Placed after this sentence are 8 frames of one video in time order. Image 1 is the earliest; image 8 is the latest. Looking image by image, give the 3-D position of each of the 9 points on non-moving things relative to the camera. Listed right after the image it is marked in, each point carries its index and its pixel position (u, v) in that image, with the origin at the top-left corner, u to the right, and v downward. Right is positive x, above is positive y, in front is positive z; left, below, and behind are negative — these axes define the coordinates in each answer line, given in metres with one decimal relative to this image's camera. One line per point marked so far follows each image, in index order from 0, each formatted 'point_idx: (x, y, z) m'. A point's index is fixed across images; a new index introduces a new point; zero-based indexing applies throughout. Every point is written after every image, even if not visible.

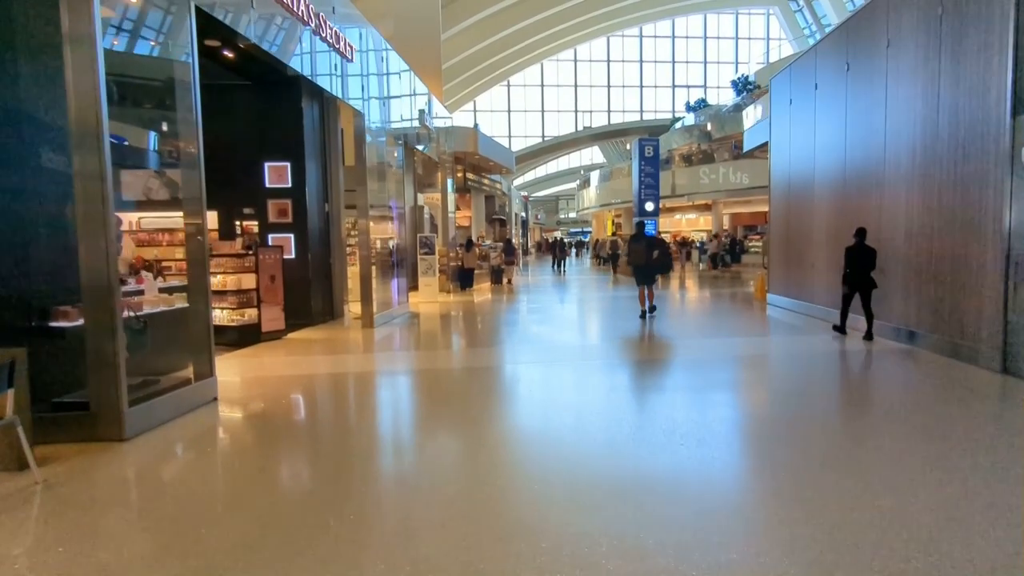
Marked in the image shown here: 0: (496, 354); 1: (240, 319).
0: (-0.1, -0.9, +9.5) m
1: (-3.7, -0.4, +8.3) m
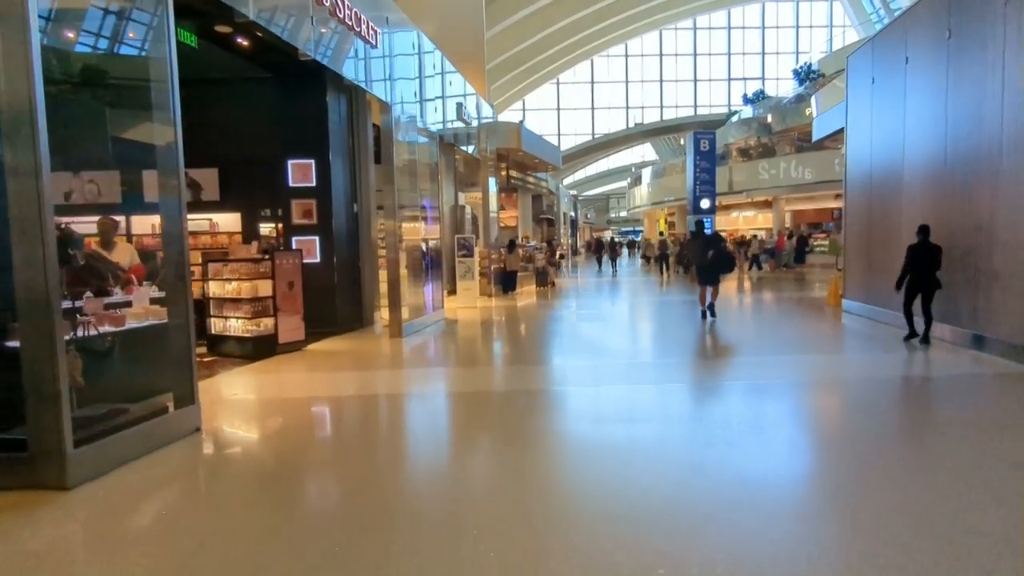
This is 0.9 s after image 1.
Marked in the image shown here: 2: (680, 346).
0: (+0.4, -1.0, +8.6) m
1: (-3.2, -0.5, +7.7) m
2: (+2.7, -0.9, +9.8) m
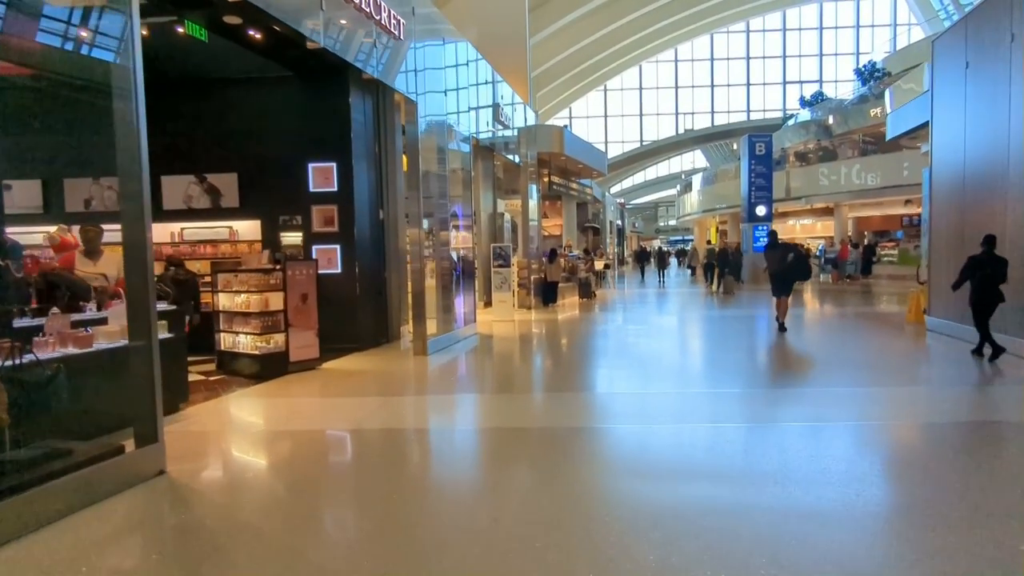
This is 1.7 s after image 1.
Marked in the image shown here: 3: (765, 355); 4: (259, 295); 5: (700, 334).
0: (+0.9, -1.2, +7.7) m
1: (-2.8, -0.7, +7.1) m
2: (+3.2, -1.1, +8.7) m
3: (+4.0, -1.1, +9.8) m
4: (-2.9, -0.1, +7.1) m
5: (+3.8, -0.8, +12.3) m
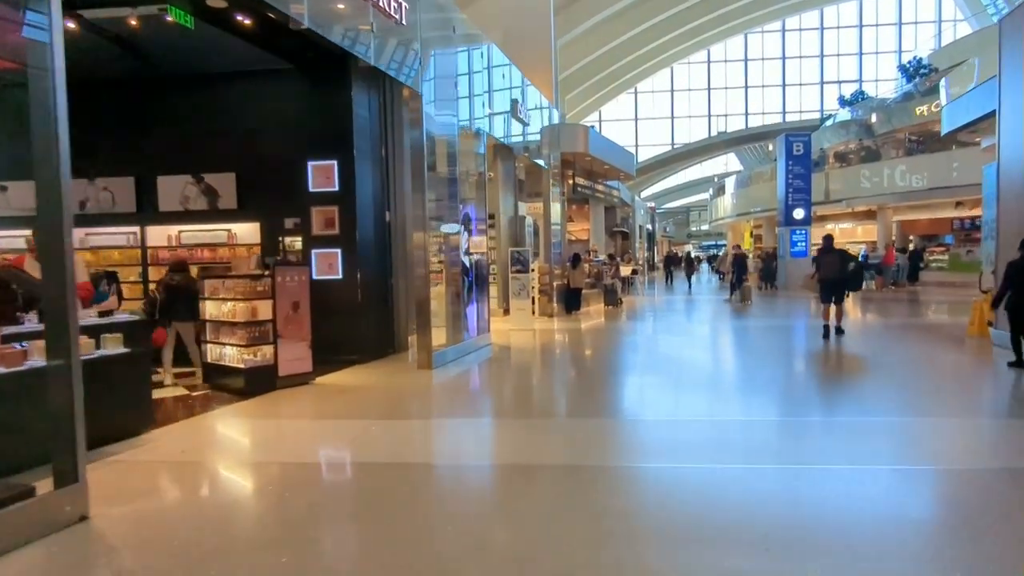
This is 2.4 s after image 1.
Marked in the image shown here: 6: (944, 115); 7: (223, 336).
0: (+1.0, -1.3, +6.9) m
1: (-2.7, -0.7, +6.5) m
2: (+3.4, -1.2, +7.9) m
3: (+4.3, -1.2, +8.9) m
4: (-2.8, -0.2, +6.5) m
5: (+4.1, -1.0, +11.4) m
6: (+8.9, +3.5, +12.8) m
7: (-3.1, -0.5, +6.7) m
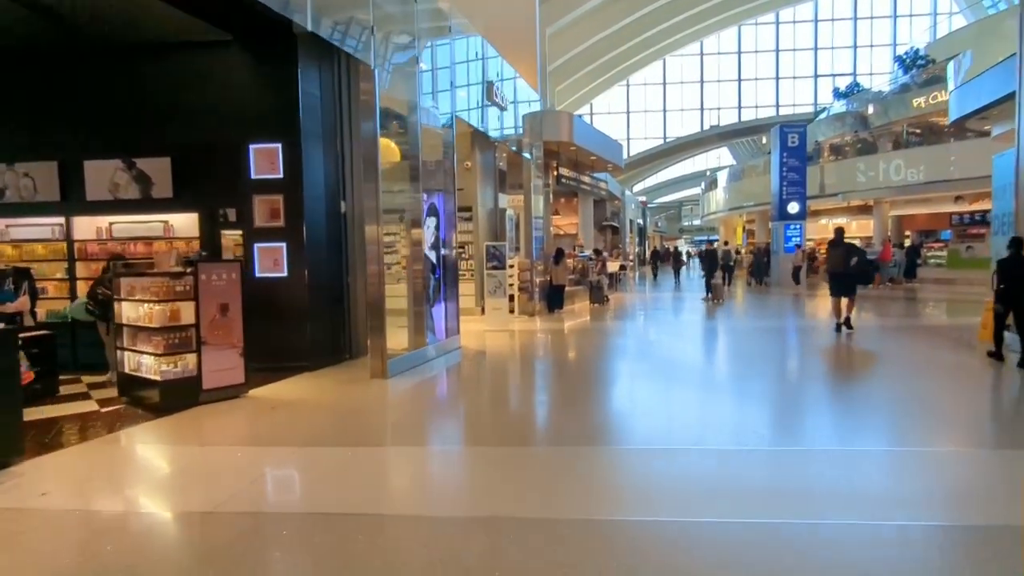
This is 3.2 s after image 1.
0: (+0.6, -1.3, +6.1) m
1: (-3.1, -0.7, +5.6) m
2: (+3.0, -1.2, +7.1) m
3: (+3.9, -1.2, +8.1) m
4: (-3.2, -0.2, +5.6) m
5: (+3.7, -1.0, +10.6) m
6: (+8.5, +3.6, +12.0) m
7: (-3.5, -0.5, +5.8) m
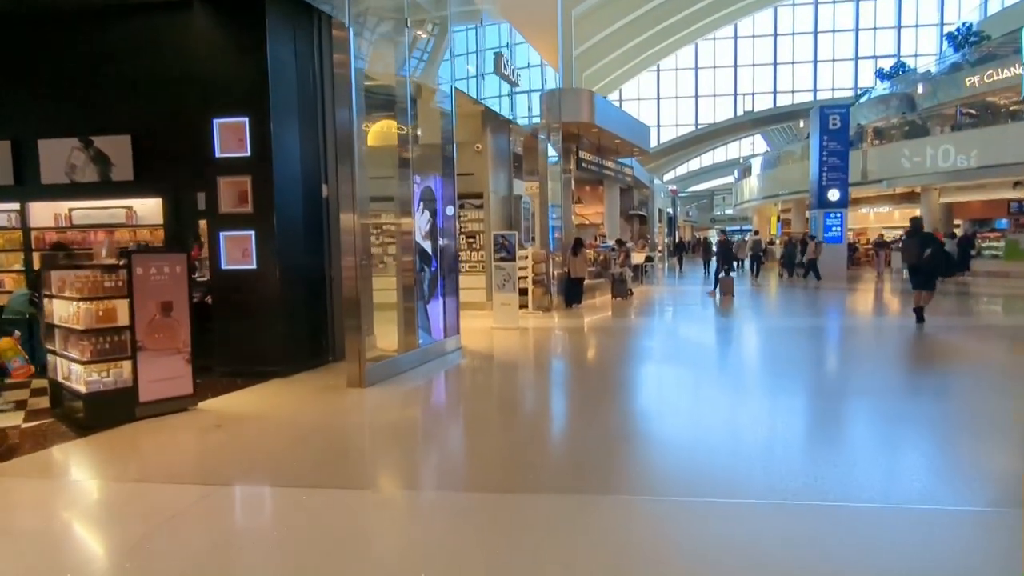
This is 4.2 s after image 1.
0: (+0.6, -1.3, +5.1) m
1: (-3.1, -0.7, +4.8) m
2: (+3.0, -1.2, +6.0) m
3: (+3.9, -1.1, +7.0) m
4: (-3.2, -0.1, +4.8) m
5: (+3.8, -0.9, +9.5) m
6: (+8.7, +3.7, +10.5) m
7: (-3.5, -0.5, +5.0) m
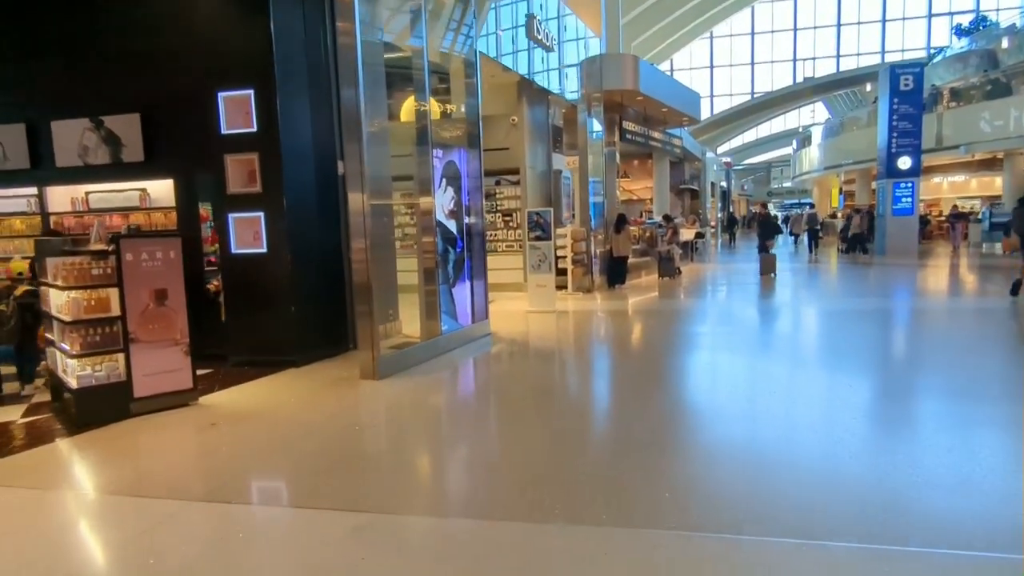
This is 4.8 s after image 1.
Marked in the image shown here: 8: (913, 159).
0: (+0.7, -1.2, +4.5) m
1: (-3.0, -0.6, +4.5) m
2: (+3.2, -1.0, +5.2) m
3: (+4.2, -0.9, +6.1) m
4: (-3.1, 0.0, +4.5) m
5: (+4.3, -0.6, +8.6) m
6: (+9.2, +4.0, +9.1) m
7: (-3.4, -0.4, +4.7) m
8: (+11.8, +3.8, +18.3) m
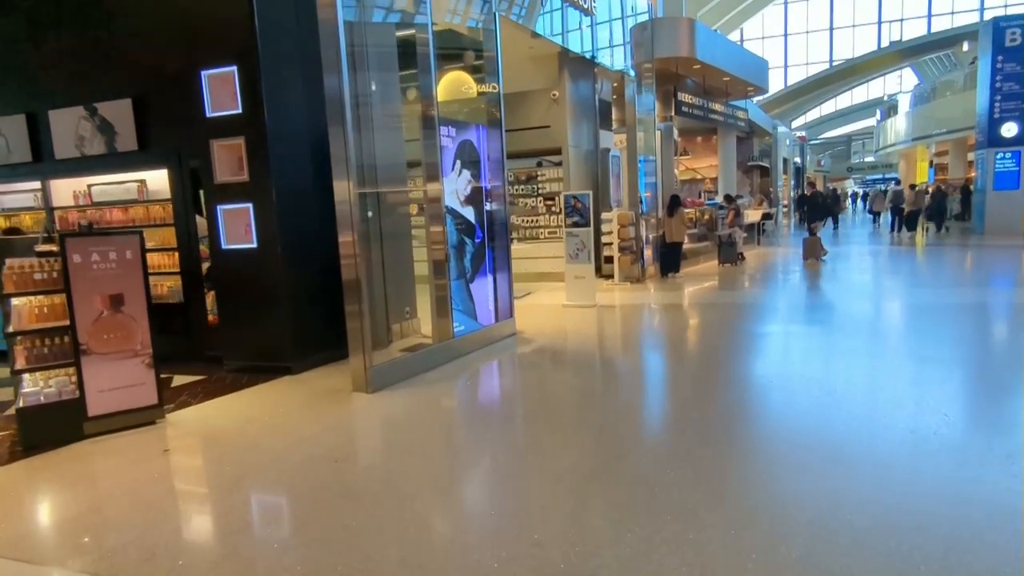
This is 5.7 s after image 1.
0: (+0.7, -1.2, +3.7) m
1: (-3.0, -0.7, +4.0) m
2: (+3.3, -1.0, +4.1) m
3: (+4.3, -0.9, +4.9) m
4: (-3.1, -0.1, +4.0) m
5: (+4.7, -0.5, +7.3) m
6: (+9.6, +4.2, +7.2) m
7: (-3.3, -0.4, +4.3) m
8: (+13.1, +4.2, +16.0) m
